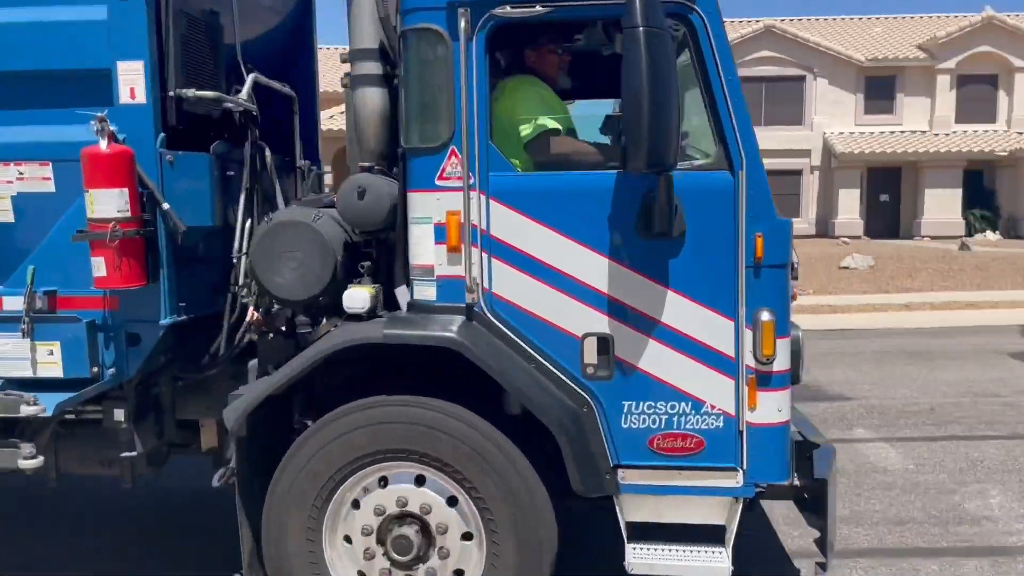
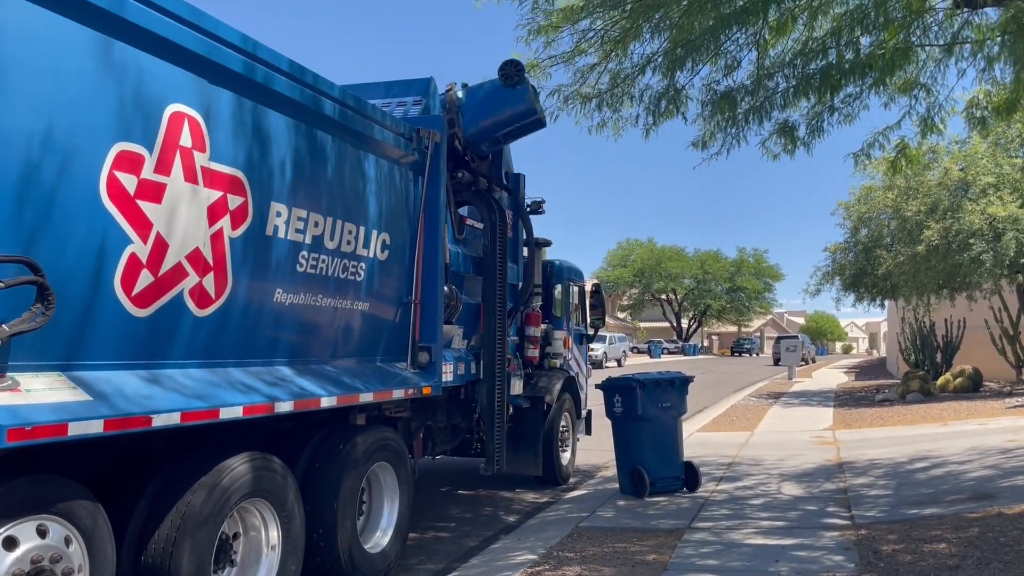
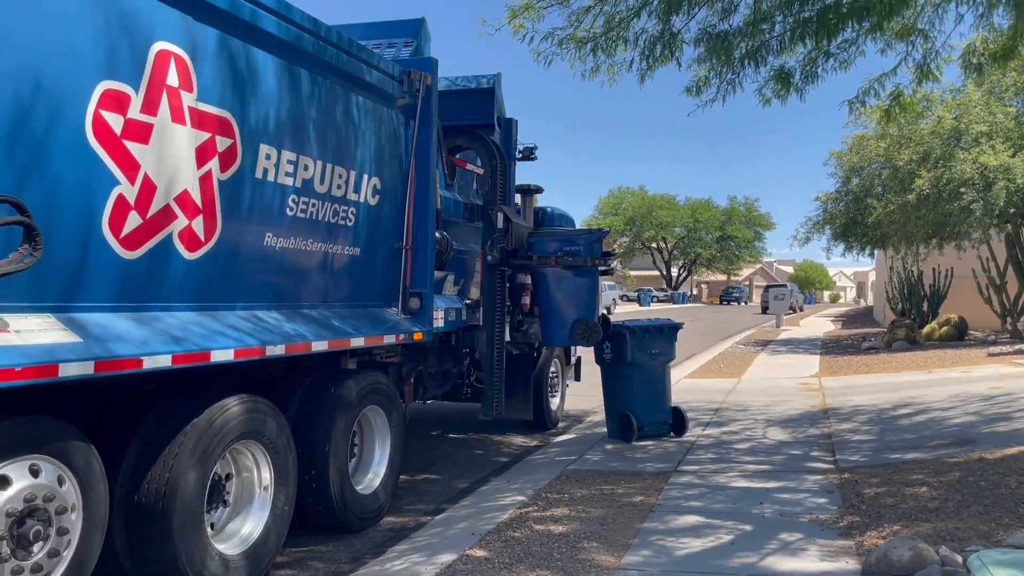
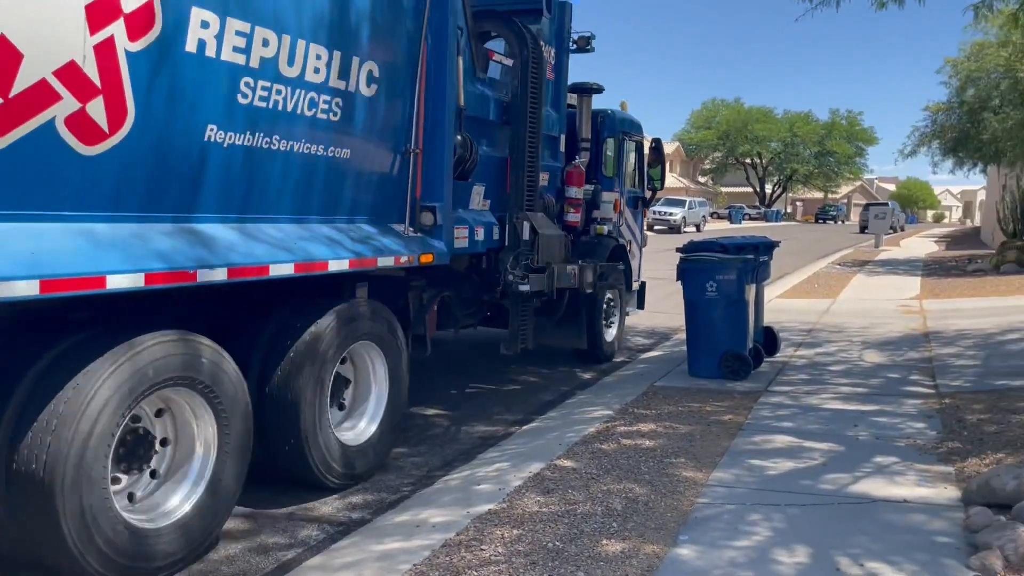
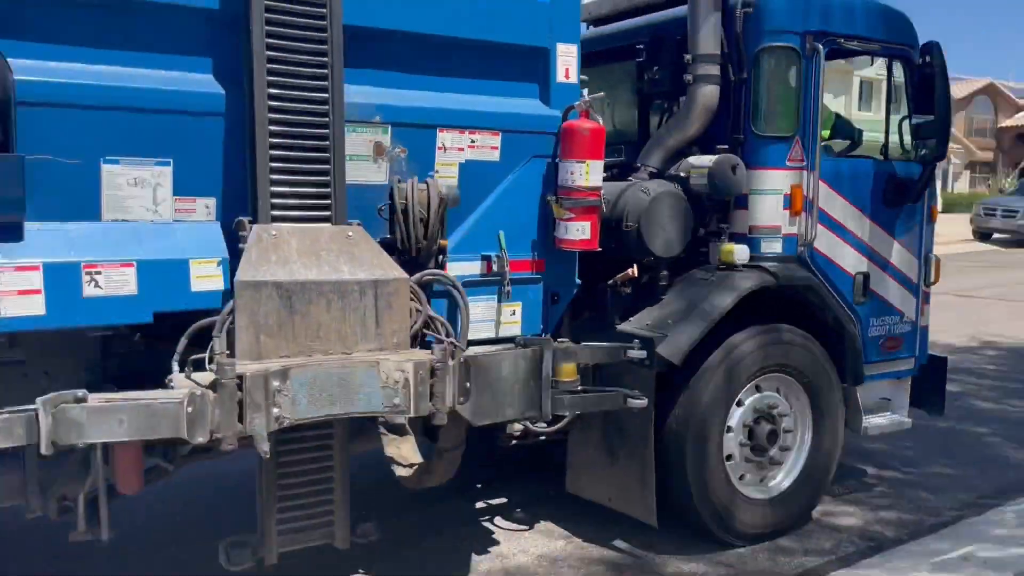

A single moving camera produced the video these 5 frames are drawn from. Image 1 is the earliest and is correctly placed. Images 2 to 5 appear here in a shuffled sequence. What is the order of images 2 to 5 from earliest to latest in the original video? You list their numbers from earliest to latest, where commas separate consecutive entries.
5, 4, 3, 2
